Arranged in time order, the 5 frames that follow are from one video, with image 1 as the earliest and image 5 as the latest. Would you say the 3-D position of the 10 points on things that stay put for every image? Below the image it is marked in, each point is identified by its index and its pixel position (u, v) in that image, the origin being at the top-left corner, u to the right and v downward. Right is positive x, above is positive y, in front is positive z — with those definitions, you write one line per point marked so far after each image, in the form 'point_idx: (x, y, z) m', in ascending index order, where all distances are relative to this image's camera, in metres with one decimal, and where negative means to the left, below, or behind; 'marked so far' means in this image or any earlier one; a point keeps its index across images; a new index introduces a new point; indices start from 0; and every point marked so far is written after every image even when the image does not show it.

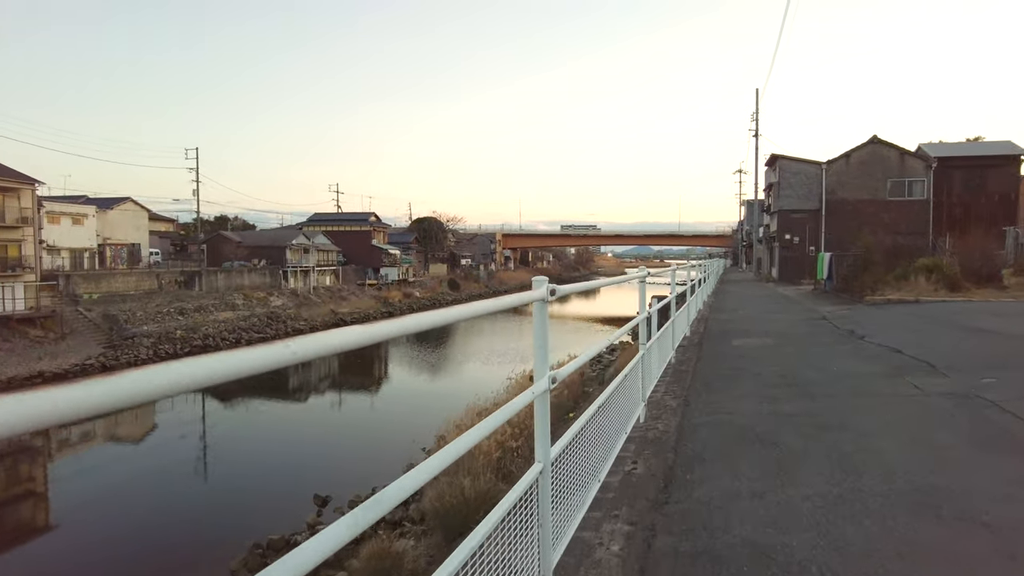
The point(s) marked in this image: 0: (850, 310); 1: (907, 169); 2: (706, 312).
0: (+3.9, -0.3, +6.9) m
1: (+12.2, +3.7, +18.1) m
2: (+2.5, -0.3, +7.8) m
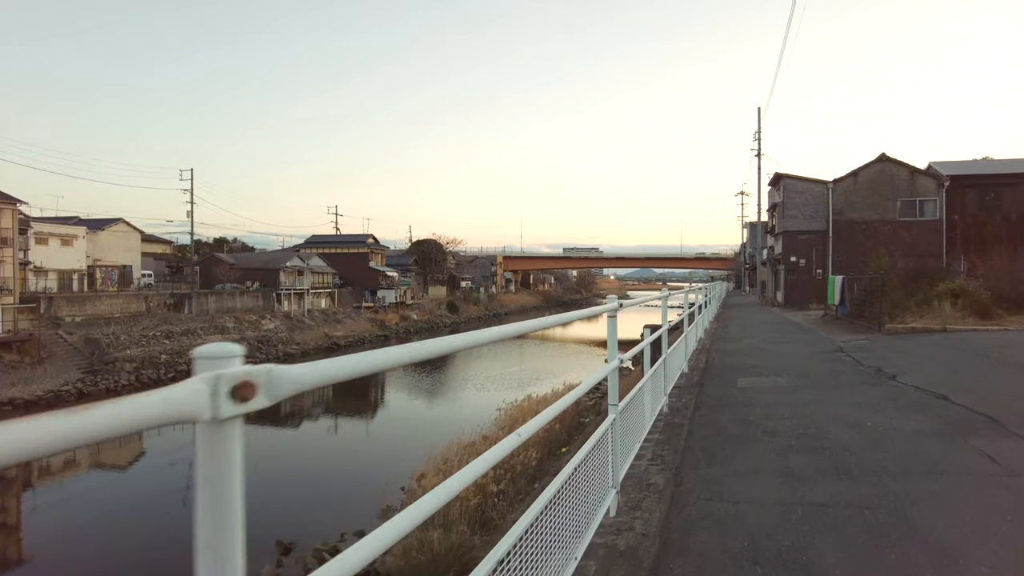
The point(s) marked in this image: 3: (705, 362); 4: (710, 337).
0: (+3.7, -0.5, +6.1) m
1: (+12.1, +3.0, +17.5) m
2: (+2.3, -0.6, +7.0) m
3: (+1.7, -0.7, +5.3) m
4: (+2.7, -0.7, +8.2) m
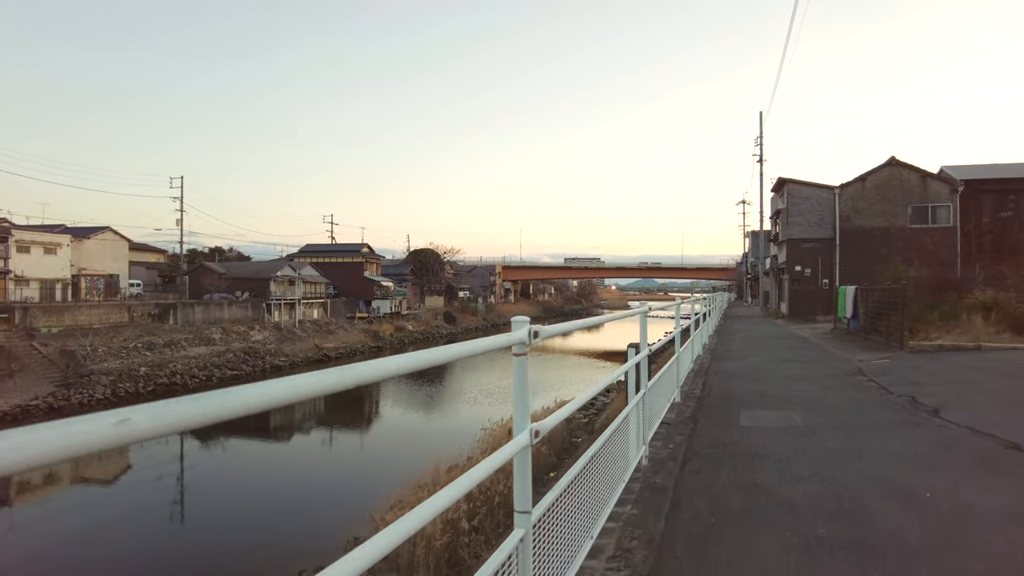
0: (+3.4, -0.6, +5.3) m
1: (+11.8, +2.7, +16.7) m
2: (+2.0, -0.8, +6.2) m
3: (+1.4, -0.8, +4.5) m
4: (+2.5, -0.8, +7.4) m
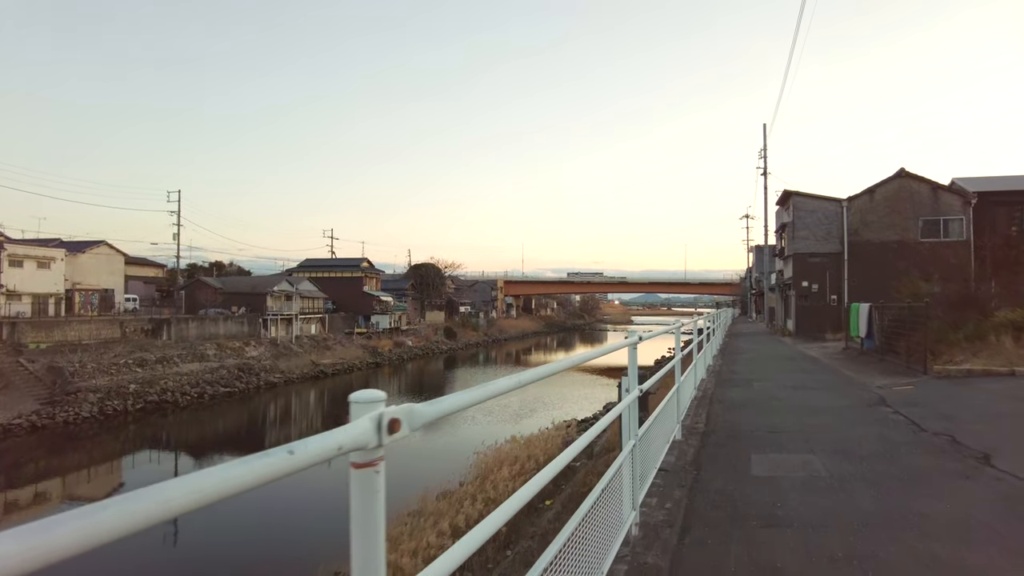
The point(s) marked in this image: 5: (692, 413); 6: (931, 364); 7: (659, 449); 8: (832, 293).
0: (+3.3, -0.8, +4.8) m
1: (+11.7, +2.2, +16.2) m
2: (+1.9, -0.9, +5.7) m
3: (+1.3, -0.9, +4.0) m
4: (+2.3, -1.0, +6.9) m
5: (+1.3, -0.9, +4.3) m
6: (+4.0, -0.7, +5.6) m
7: (+0.8, -0.8, +3.0) m
8: (+9.3, -0.1, +17.1) m
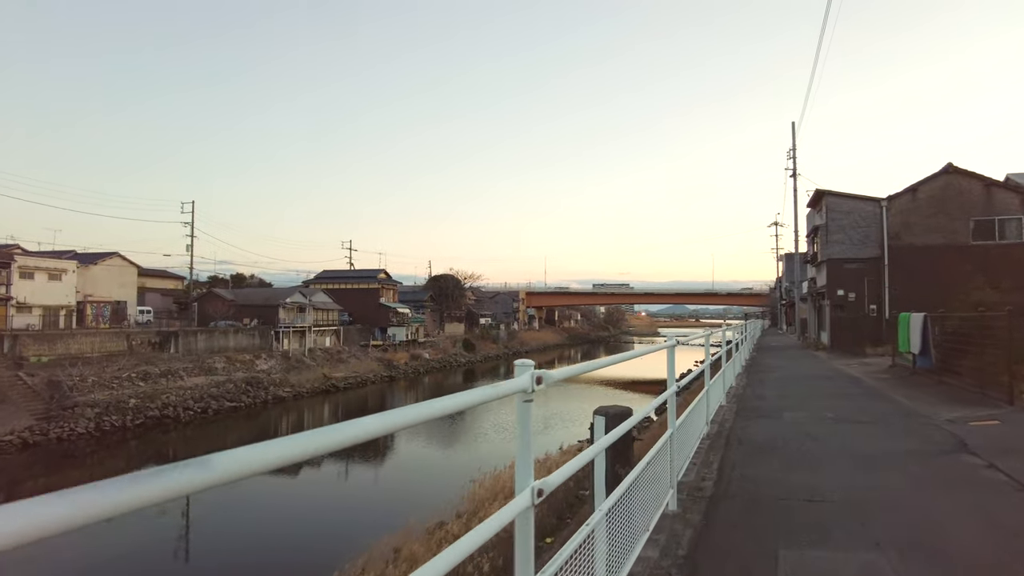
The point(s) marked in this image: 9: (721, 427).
0: (+3.0, -0.8, +3.6) m
1: (+11.9, +2.0, +14.7) m
2: (+1.7, -1.0, +4.6) m
3: (+1.0, -0.9, +2.9) m
4: (+2.1, -1.1, +5.7) m
5: (+1.0, -0.9, +3.2) m
6: (+3.7, -0.8, +4.4) m
7: (+0.4, -0.8, +1.9) m
8: (+9.5, -0.4, +15.7) m
9: (+1.5, -1.0, +4.2) m
